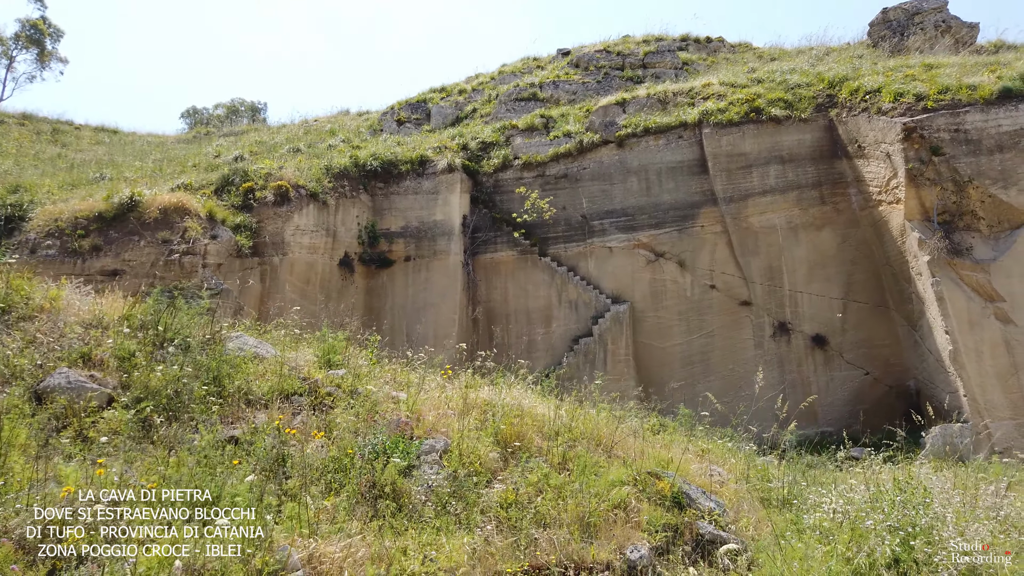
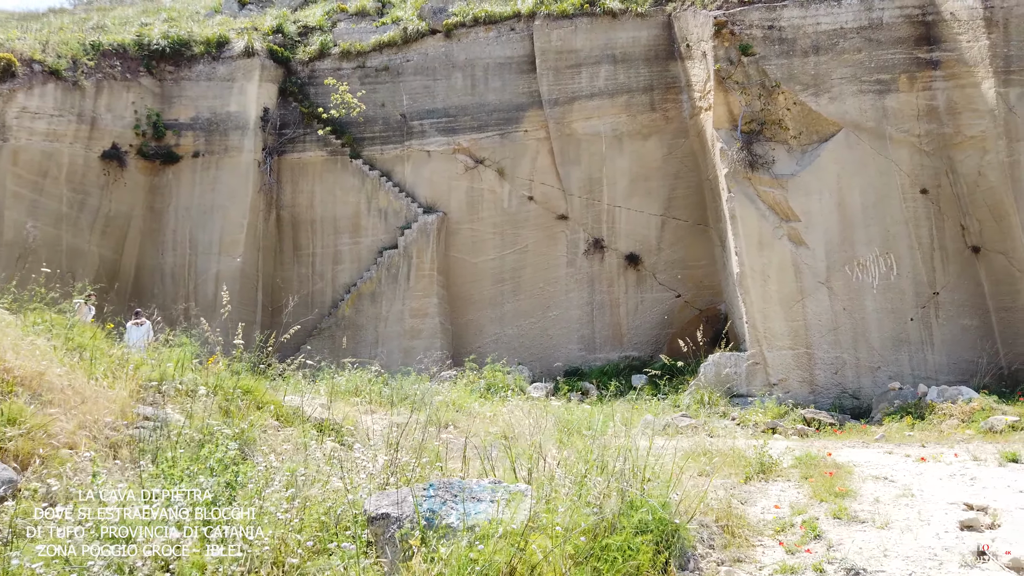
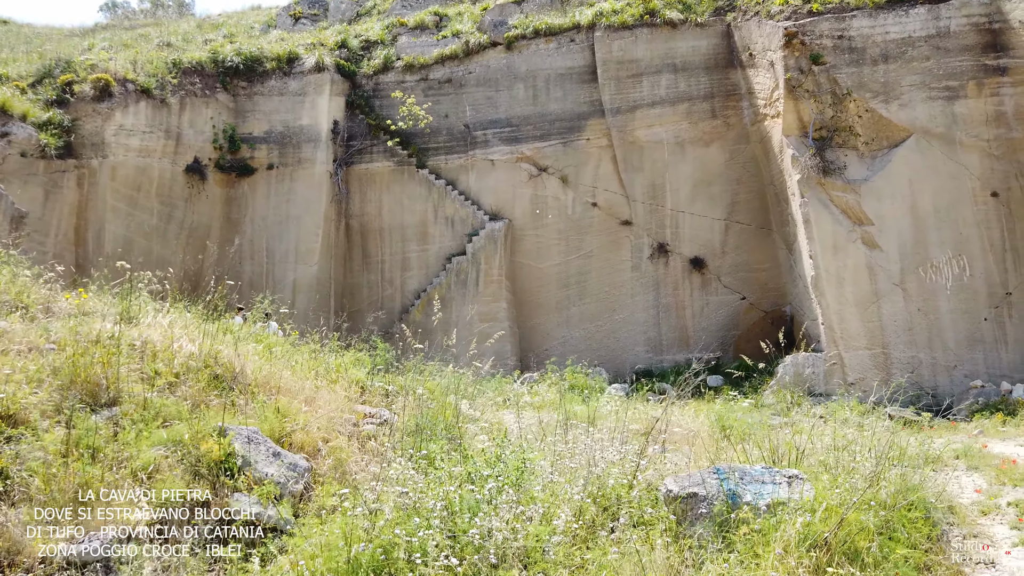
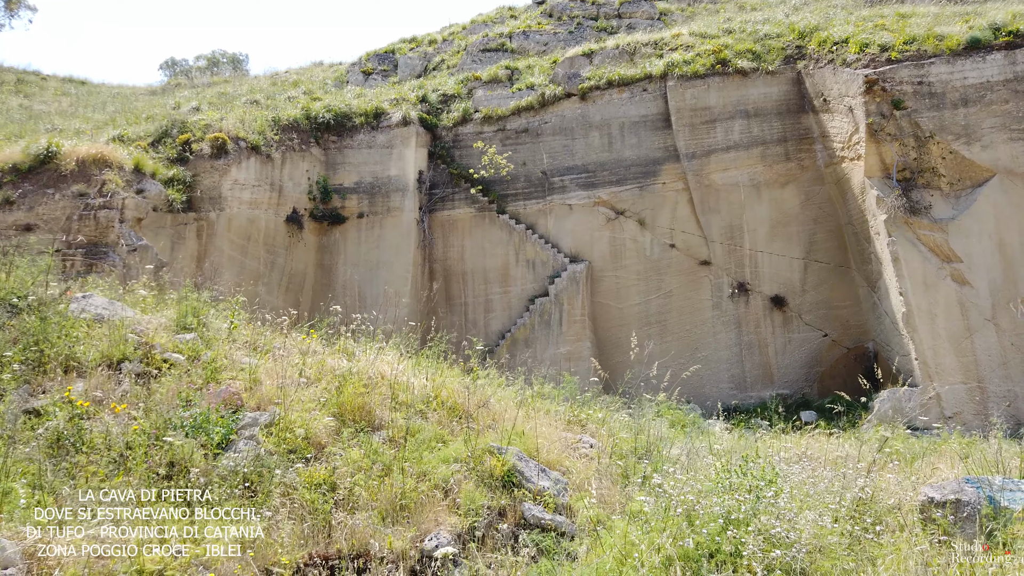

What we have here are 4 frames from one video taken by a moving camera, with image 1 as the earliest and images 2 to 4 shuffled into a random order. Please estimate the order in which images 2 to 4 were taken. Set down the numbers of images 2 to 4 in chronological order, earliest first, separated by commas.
4, 3, 2
